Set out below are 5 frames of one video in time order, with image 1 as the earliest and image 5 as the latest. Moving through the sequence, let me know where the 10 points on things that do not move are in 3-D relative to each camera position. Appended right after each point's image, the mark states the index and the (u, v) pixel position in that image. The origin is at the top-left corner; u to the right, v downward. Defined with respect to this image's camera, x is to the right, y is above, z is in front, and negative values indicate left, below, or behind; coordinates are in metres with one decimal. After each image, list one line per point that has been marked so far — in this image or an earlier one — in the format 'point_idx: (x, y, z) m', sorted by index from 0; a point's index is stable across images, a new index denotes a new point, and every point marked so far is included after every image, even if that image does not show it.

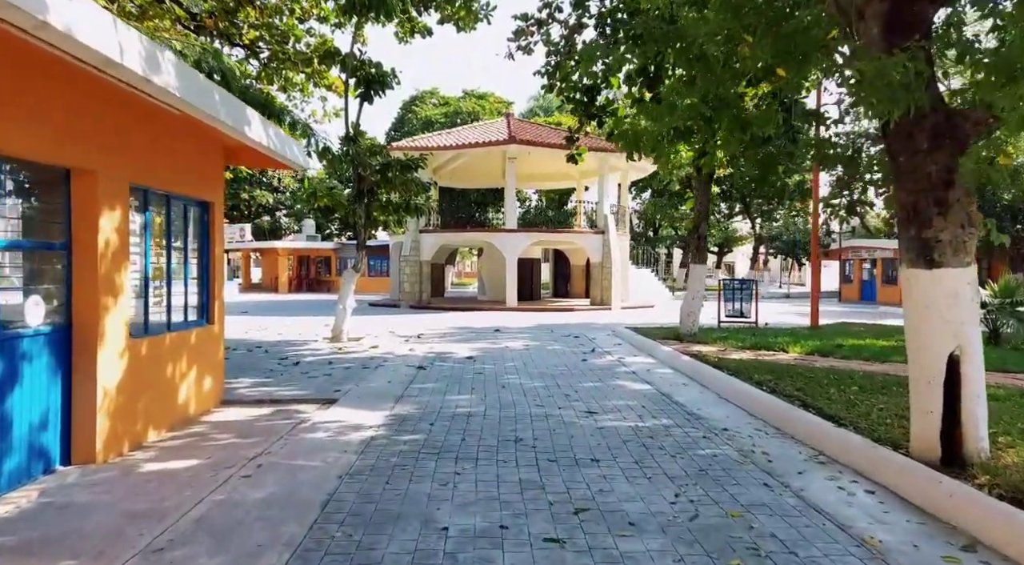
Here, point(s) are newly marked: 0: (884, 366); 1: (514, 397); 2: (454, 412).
0: (+4.4, -1.0, +8.0) m
1: (0.0, -1.2, +6.9) m
2: (-0.5, -1.2, +6.2) m
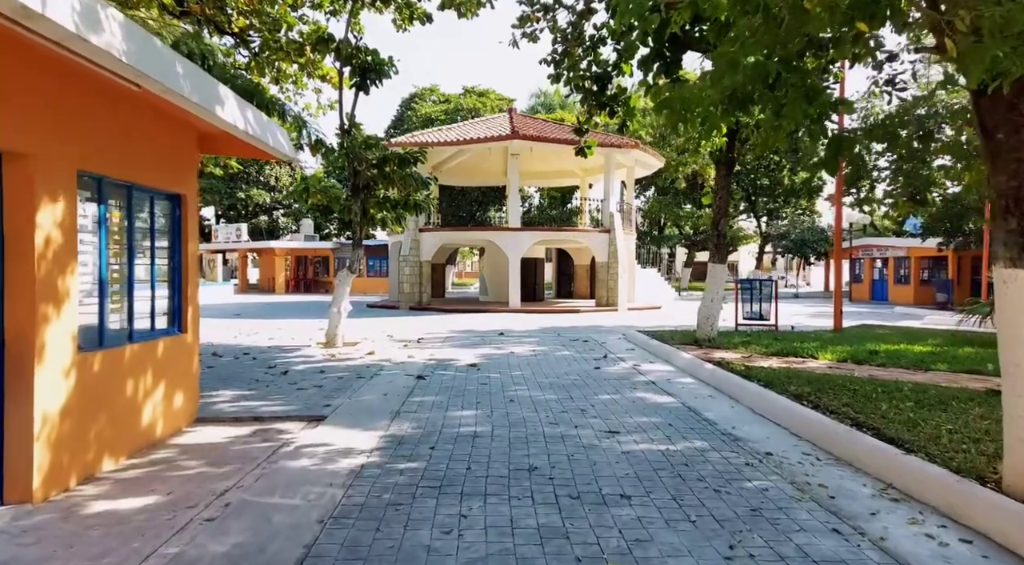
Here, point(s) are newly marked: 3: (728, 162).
0: (+4.4, -1.0, +7.3) m
1: (+0.1, -1.2, +6.2) m
2: (-0.4, -1.2, +5.5) m
3: (+3.3, +1.8, +10.2) m
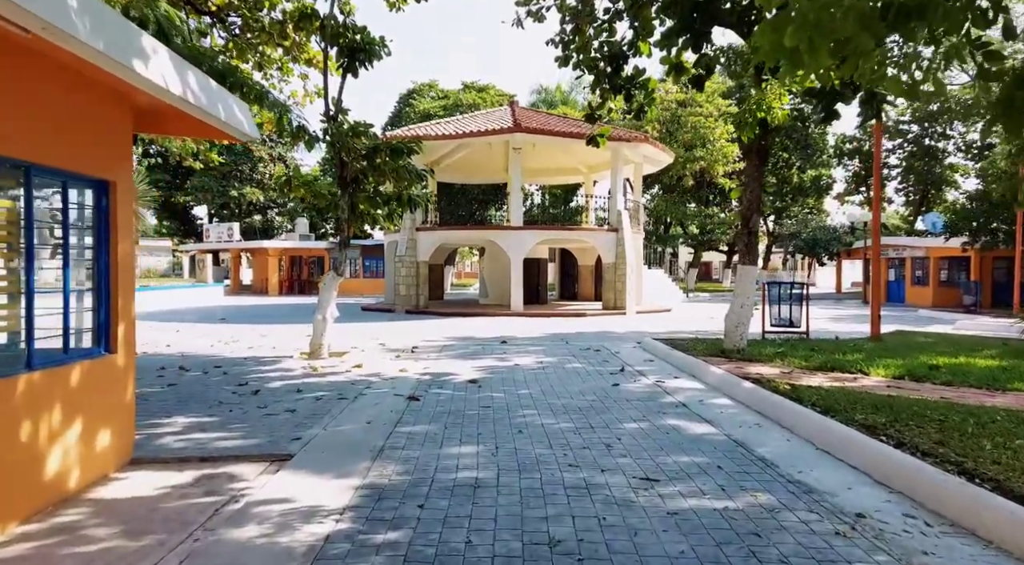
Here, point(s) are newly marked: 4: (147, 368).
0: (+4.5, -1.0, +6.1) m
1: (+0.2, -1.2, +5.0) m
2: (-0.4, -1.3, +4.4) m
3: (+3.3, +1.7, +9.1) m
4: (-4.7, -1.1, +8.8) m
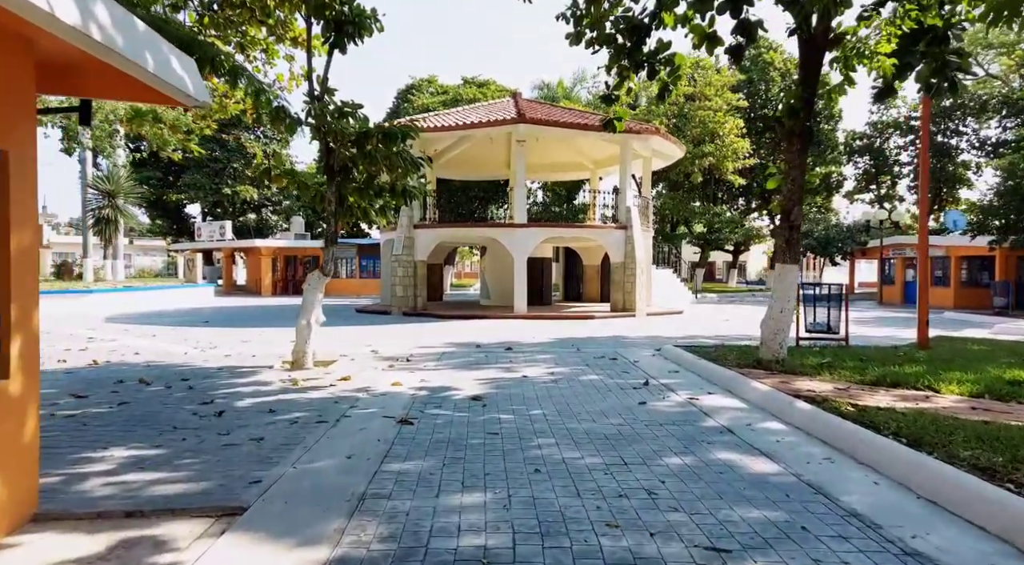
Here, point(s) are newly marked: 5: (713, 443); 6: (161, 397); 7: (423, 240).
0: (+4.6, -1.1, +5.0) m
1: (+0.3, -1.2, +3.9) m
2: (-0.3, -1.3, +3.3) m
3: (+3.4, +1.7, +7.9) m
4: (-4.6, -1.1, +7.7) m
5: (+1.5, -1.2, +5.3) m
6: (-3.6, -1.2, +7.1) m
7: (-2.6, +1.2, +19.5) m
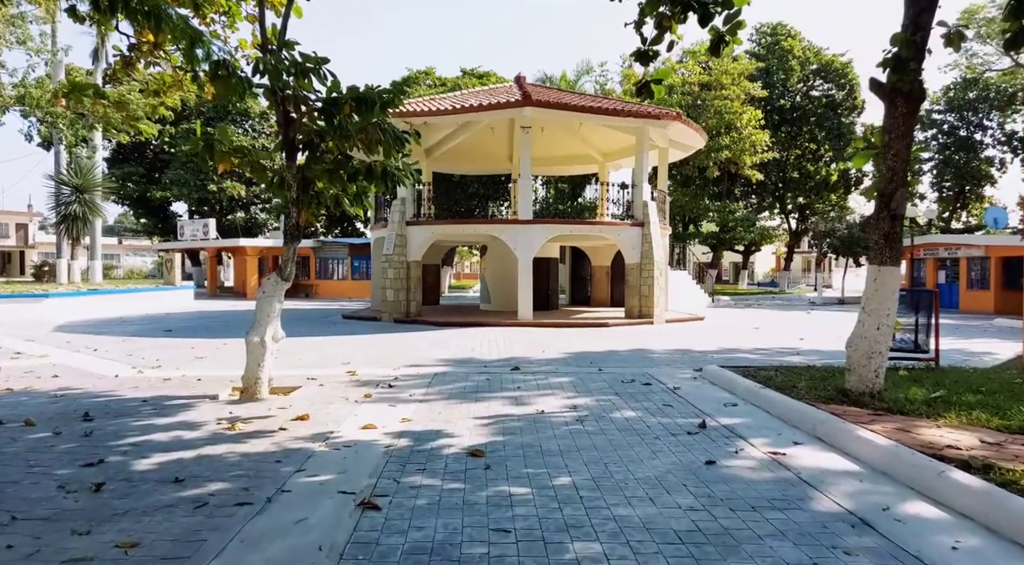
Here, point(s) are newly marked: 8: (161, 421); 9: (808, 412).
0: (+4.7, -1.1, +3.1) m
1: (+0.4, -1.3, +2.0) m
2: (-0.2, -1.3, +1.3) m
3: (+3.5, +1.6, +6.0) m
4: (-4.5, -1.2, +5.7) m
5: (+1.6, -1.3, +3.3) m
6: (-3.5, -1.2, +5.1) m
7: (-2.5, +1.1, +17.5) m
8: (-3.1, -1.2, +6.0) m
9: (+2.5, -1.1, +5.7) m
